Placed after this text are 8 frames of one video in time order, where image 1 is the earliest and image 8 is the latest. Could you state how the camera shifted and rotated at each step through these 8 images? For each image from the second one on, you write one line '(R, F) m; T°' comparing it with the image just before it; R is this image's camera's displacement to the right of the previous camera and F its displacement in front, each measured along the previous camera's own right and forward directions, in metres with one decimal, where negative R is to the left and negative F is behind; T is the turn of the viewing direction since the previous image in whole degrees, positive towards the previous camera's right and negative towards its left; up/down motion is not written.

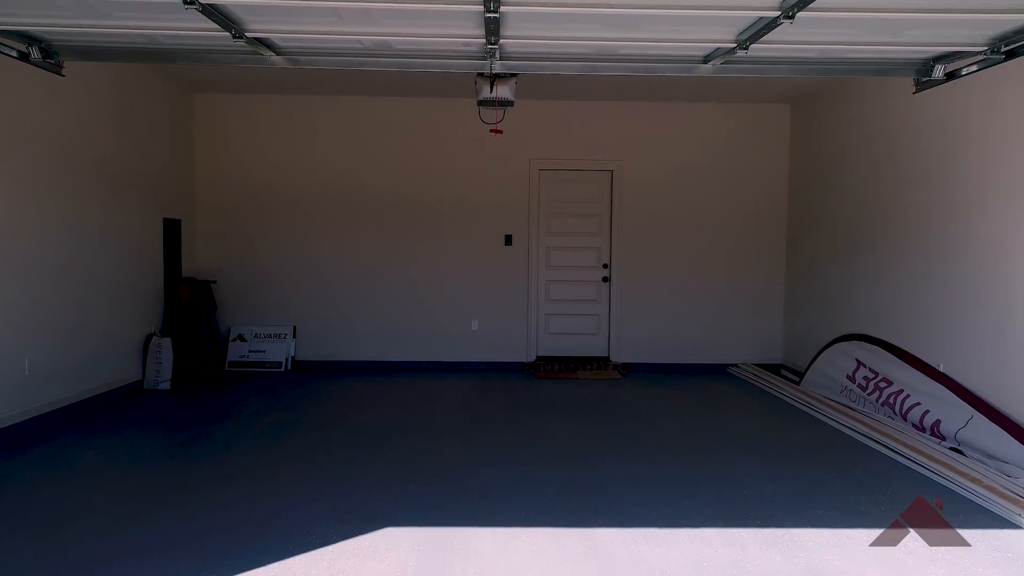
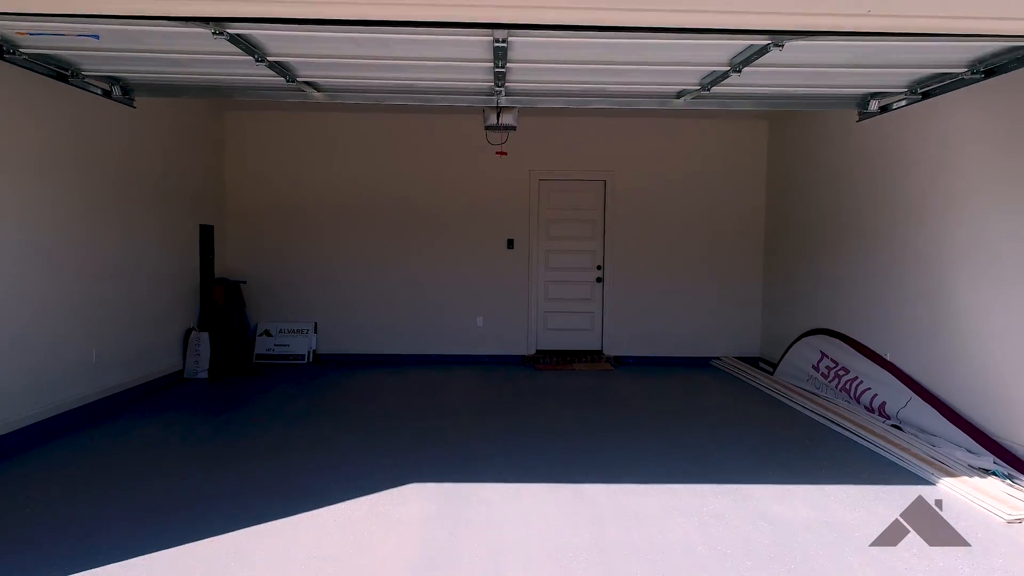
(0.0, -0.6) m; 0°
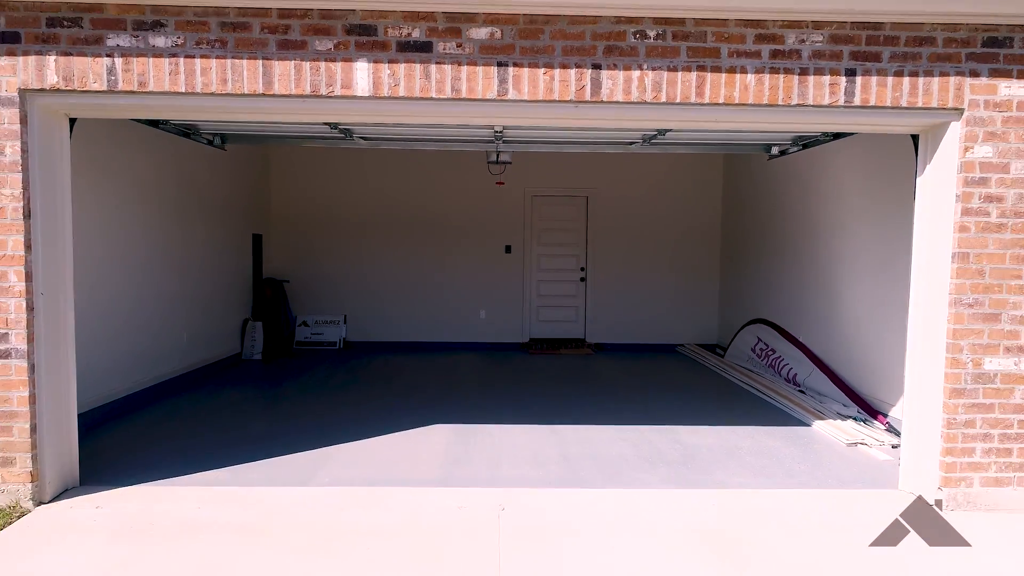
(0.0, -1.3) m; 0°
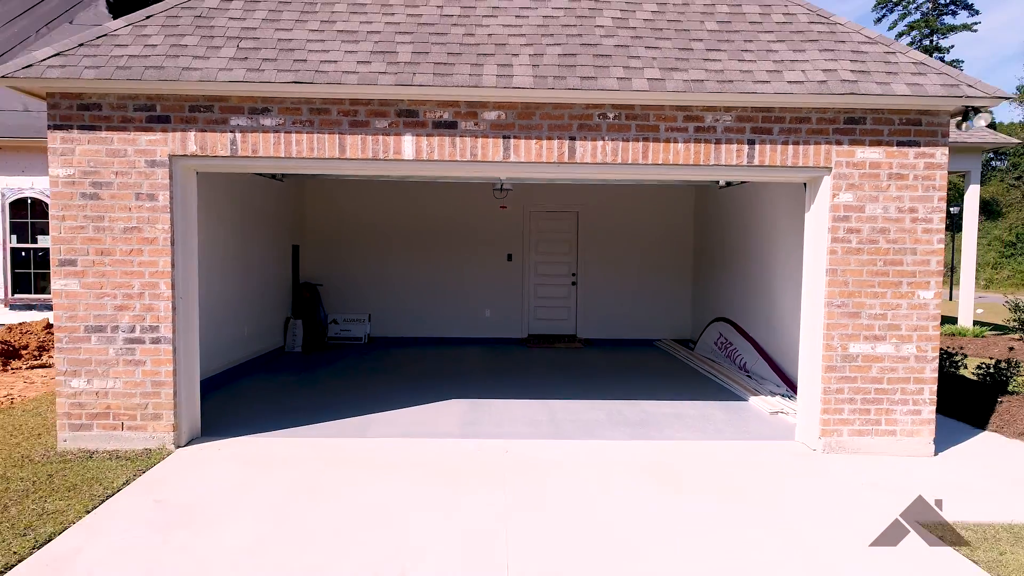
(0.0, -1.3) m; 0°
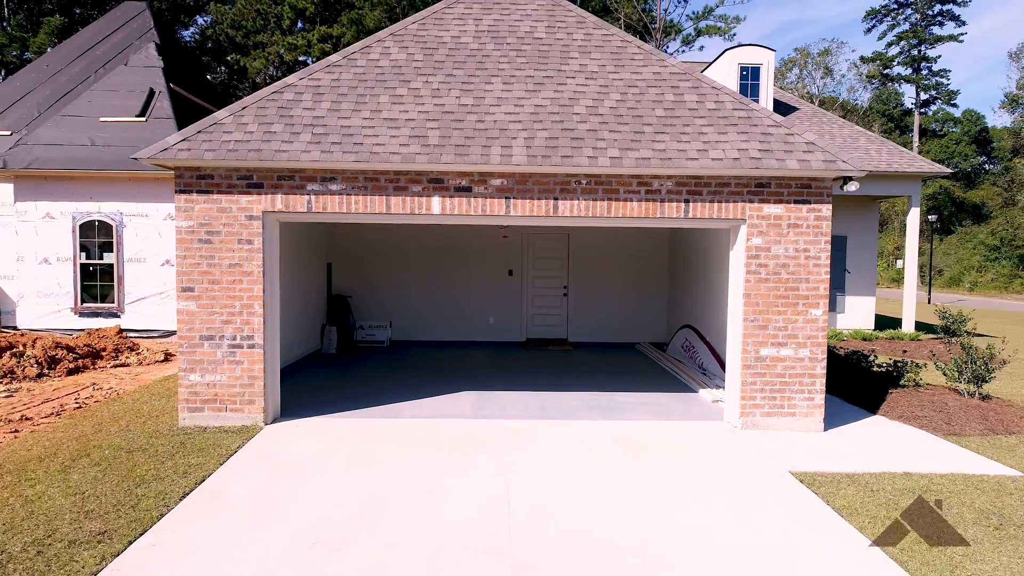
(0.0, -1.6) m; 0°
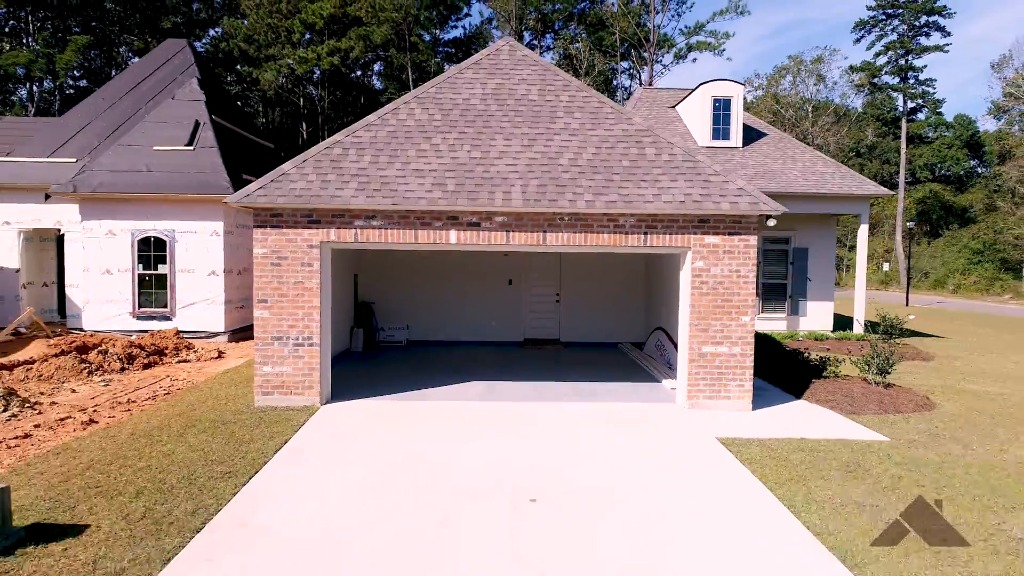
(0.0, -1.8) m; 0°
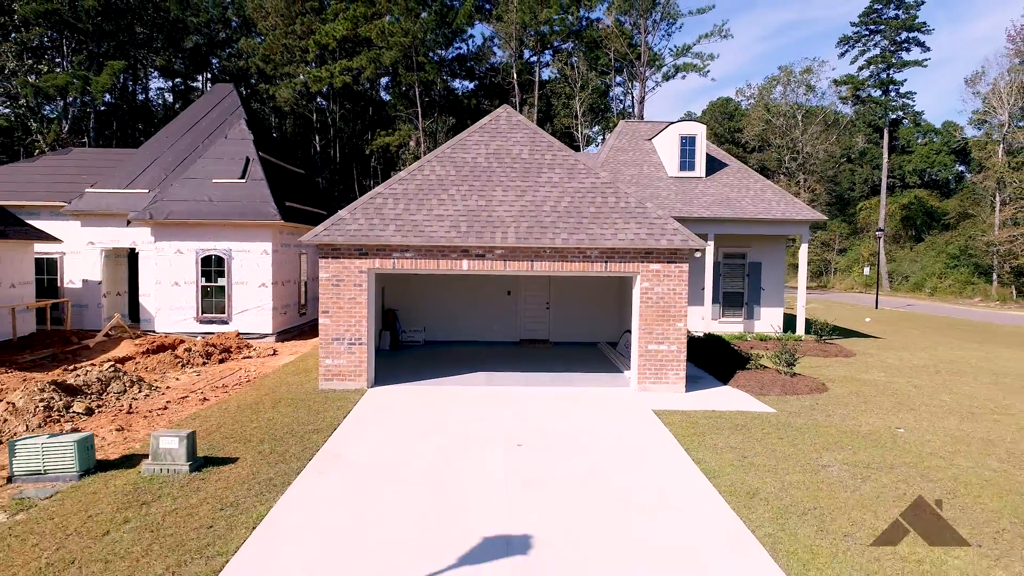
(+0.1, -2.8) m; 0°
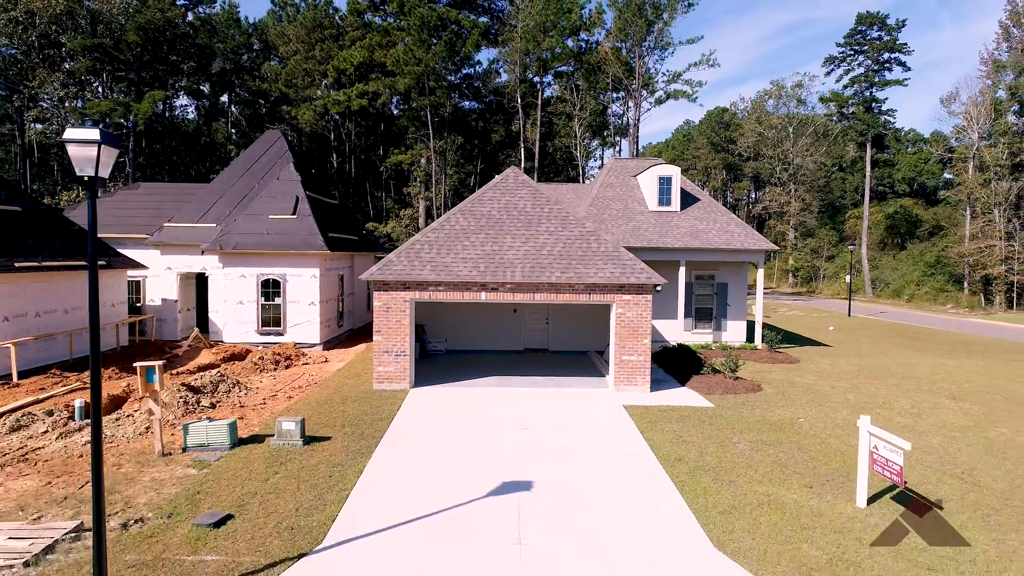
(-0.1, -3.4) m; 0°
